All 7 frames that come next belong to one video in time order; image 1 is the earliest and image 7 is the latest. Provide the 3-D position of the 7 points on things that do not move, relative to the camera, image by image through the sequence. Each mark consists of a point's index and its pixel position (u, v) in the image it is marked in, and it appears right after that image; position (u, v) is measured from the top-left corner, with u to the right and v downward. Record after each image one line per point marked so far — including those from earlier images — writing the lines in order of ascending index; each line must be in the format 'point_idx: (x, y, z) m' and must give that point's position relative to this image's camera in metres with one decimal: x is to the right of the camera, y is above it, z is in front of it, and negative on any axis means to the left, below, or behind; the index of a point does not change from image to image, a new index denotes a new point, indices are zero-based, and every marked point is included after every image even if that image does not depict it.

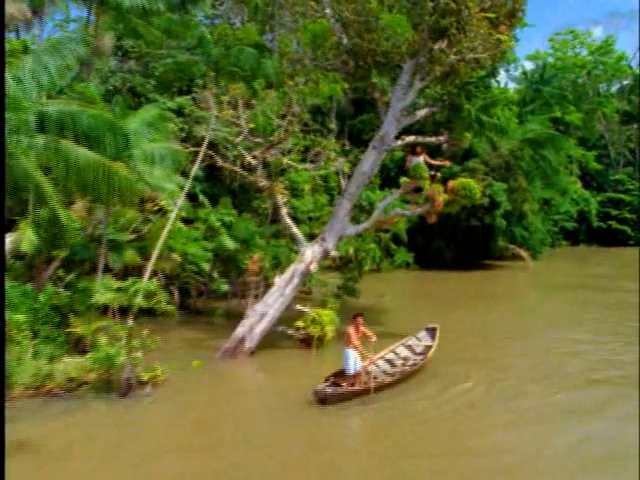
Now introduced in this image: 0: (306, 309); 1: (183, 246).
0: (-0.2, -0.9, +11.1) m
1: (-2.2, -0.1, +12.2) m
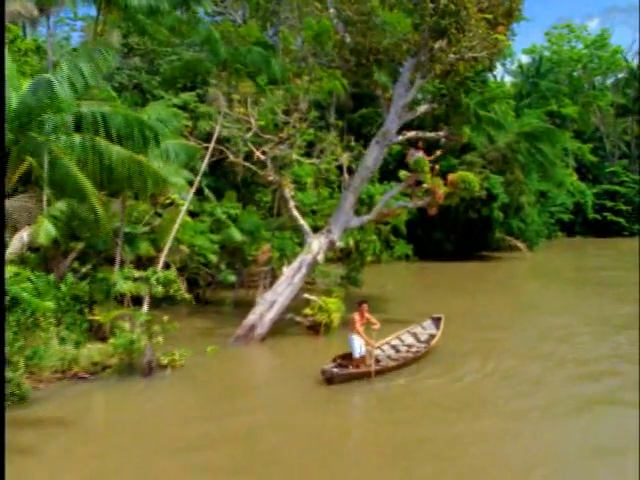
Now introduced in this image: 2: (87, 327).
0: (-0.1, -0.8, +11.6) m
1: (-2.1, 0.0, +12.7) m
2: (-2.7, -1.0, +9.3) m
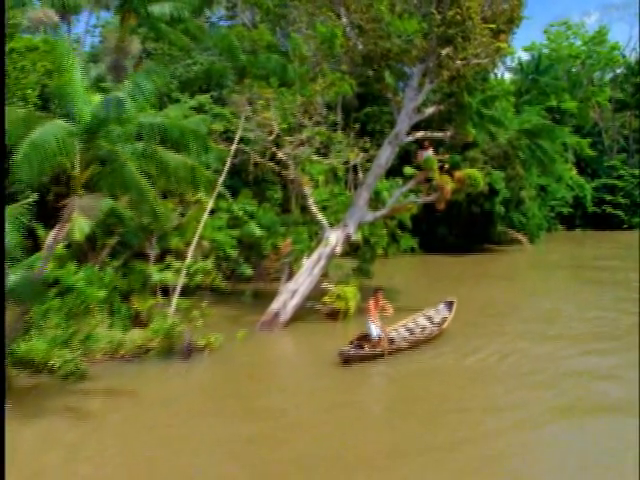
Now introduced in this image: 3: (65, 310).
0: (+0.2, -0.7, +12.5) m
1: (-1.8, +0.1, +13.5) m
2: (-2.4, -0.9, +10.2) m
3: (-2.8, -0.8, +8.8) m
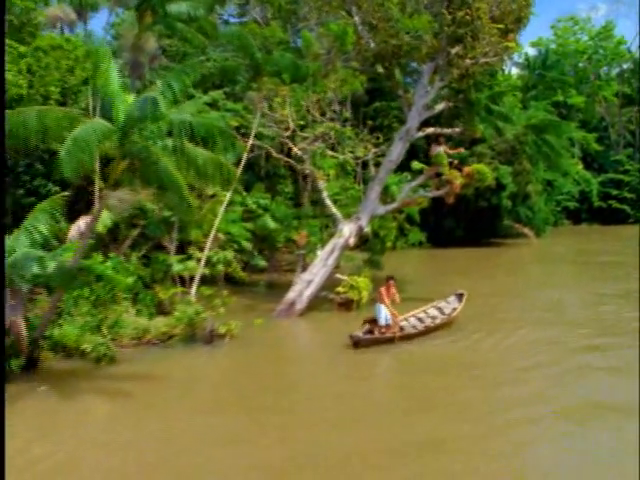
0: (+0.4, -0.6, +12.9) m
1: (-1.6, +0.2, +14.0) m
2: (-2.2, -0.8, +10.7) m
3: (-2.6, -0.7, +9.3) m
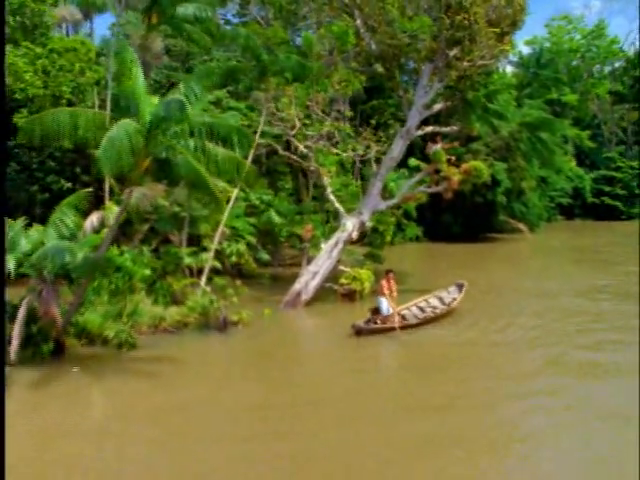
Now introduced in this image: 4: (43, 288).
0: (+0.5, -0.5, +13.5) m
1: (-1.6, +0.3, +14.6) m
2: (-2.2, -0.7, +11.3) m
3: (-2.5, -0.6, +9.8) m
4: (-3.0, -0.5, +8.9) m
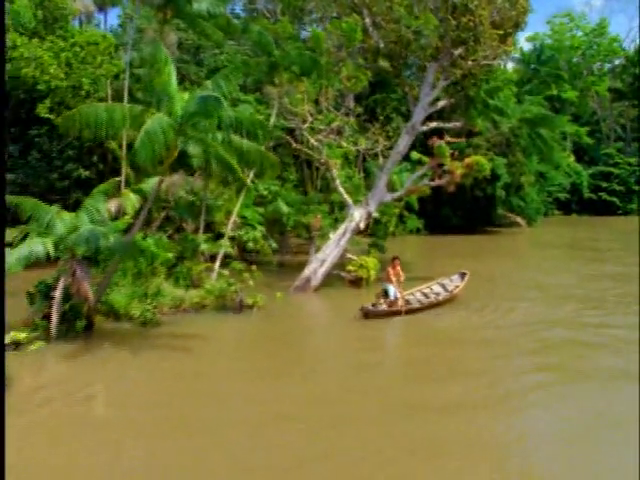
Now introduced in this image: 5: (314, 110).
0: (+0.6, -0.3, +14.2) m
1: (-1.4, +0.6, +15.2) m
2: (-2.0, -0.5, +11.9) m
3: (-2.4, -0.4, +10.5) m
4: (-2.9, -0.3, +9.6) m
5: (-0.1, +2.6, +16.2) m
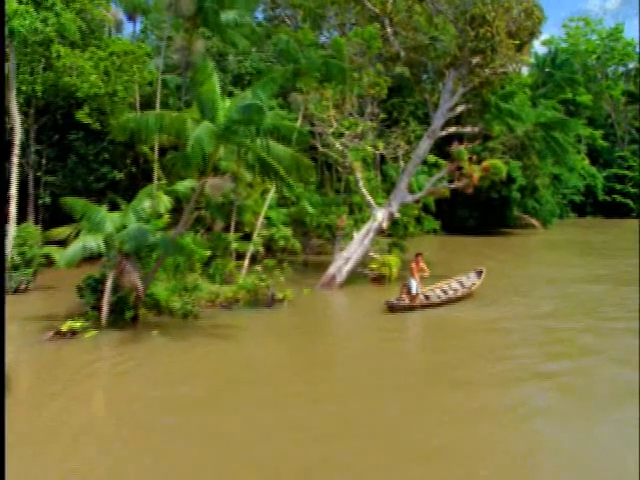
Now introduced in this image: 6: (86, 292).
0: (+1.0, -0.3, +14.8) m
1: (-1.0, +0.6, +15.9) m
2: (-1.6, -0.5, +12.7) m
3: (-2.0, -0.4, +11.2) m
4: (-2.5, -0.3, +10.3) m
5: (+0.3, +2.6, +16.9) m
6: (-3.1, -0.7, +10.6) m
